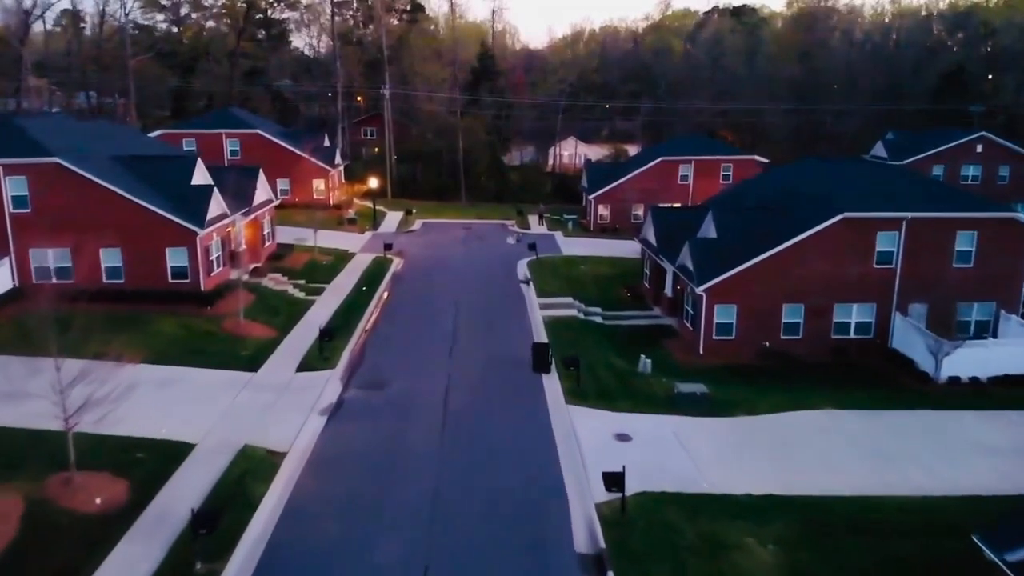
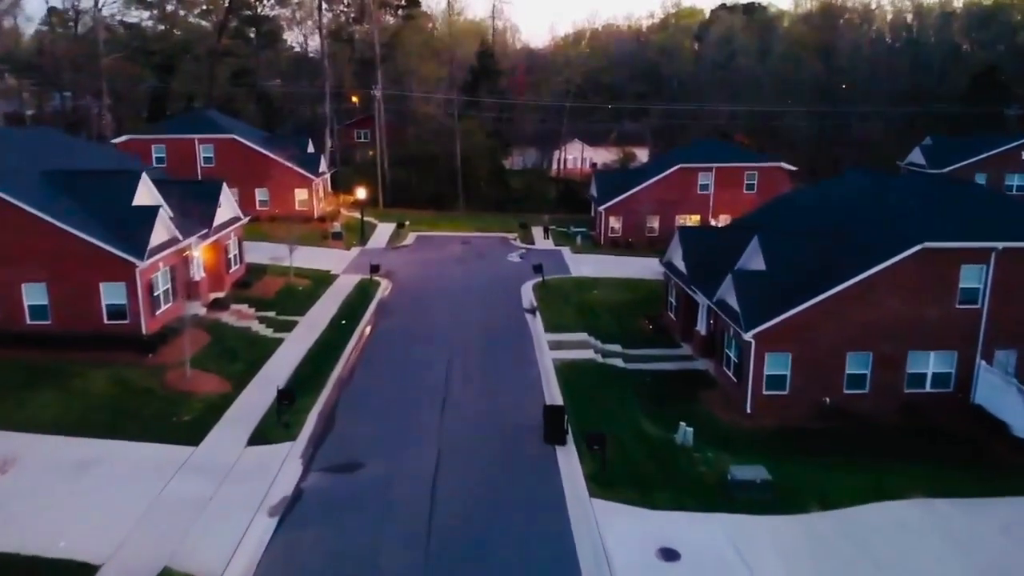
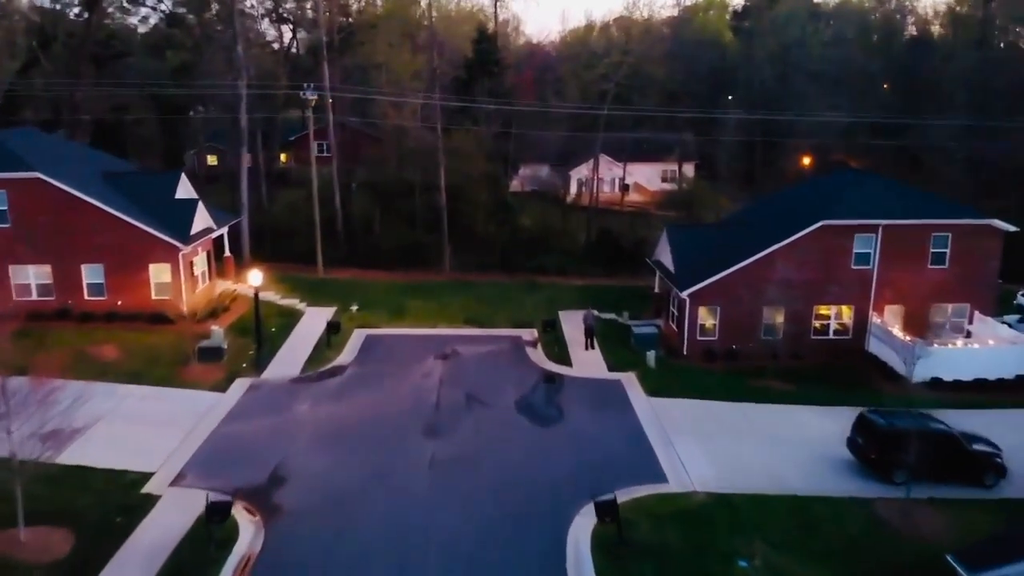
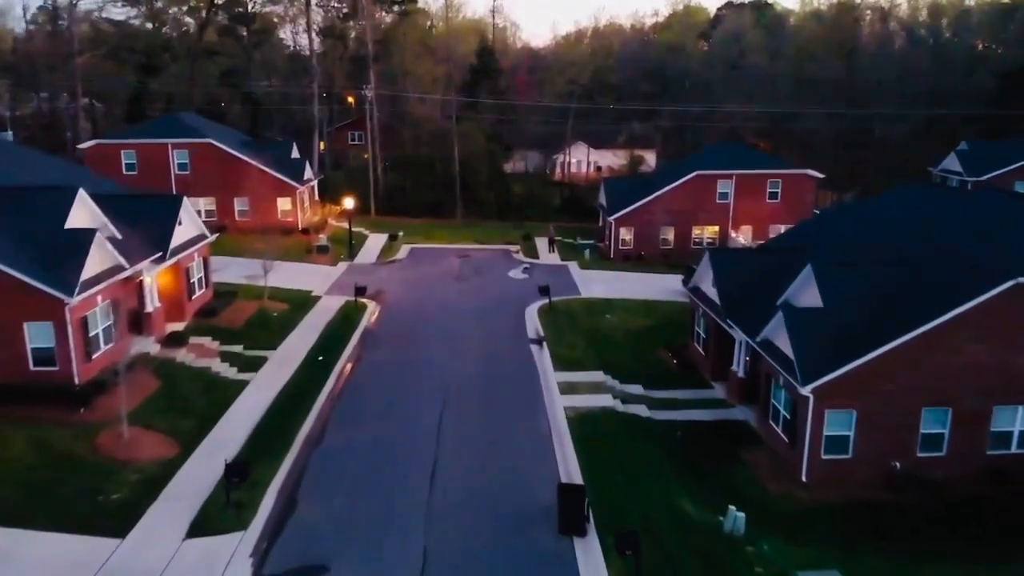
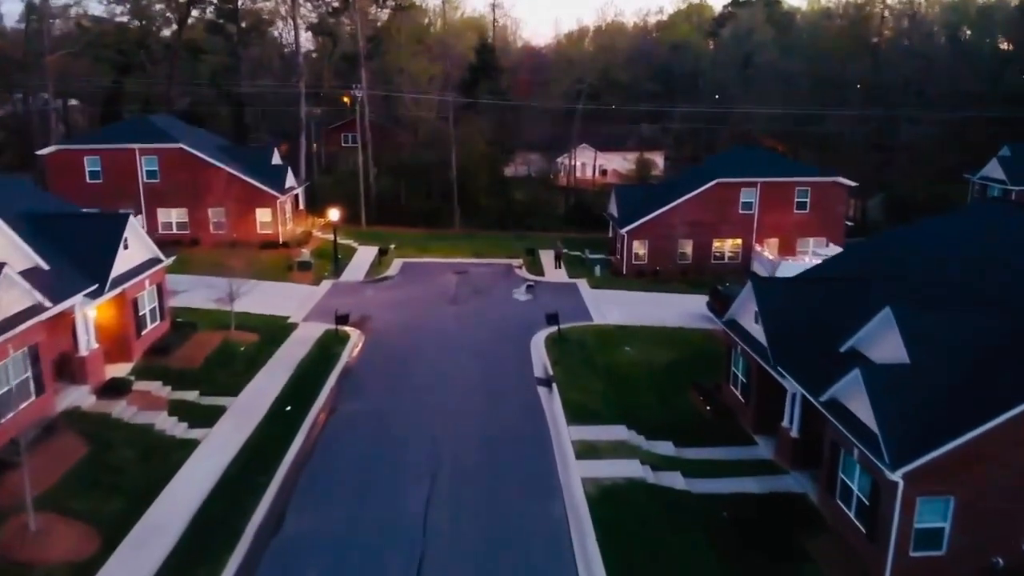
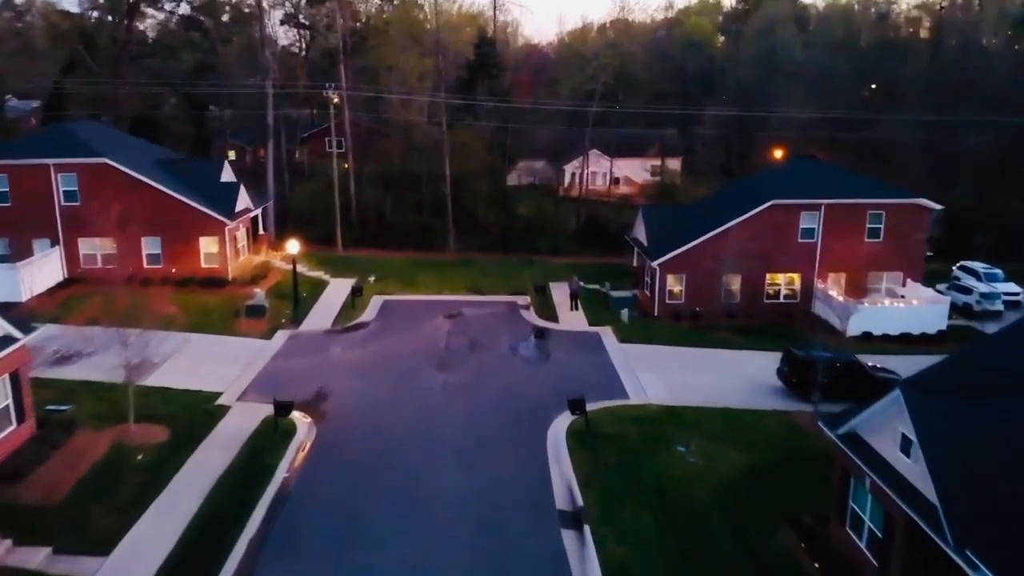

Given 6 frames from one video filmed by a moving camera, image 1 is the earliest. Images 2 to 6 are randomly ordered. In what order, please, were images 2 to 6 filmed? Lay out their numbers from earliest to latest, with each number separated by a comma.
2, 4, 5, 6, 3
